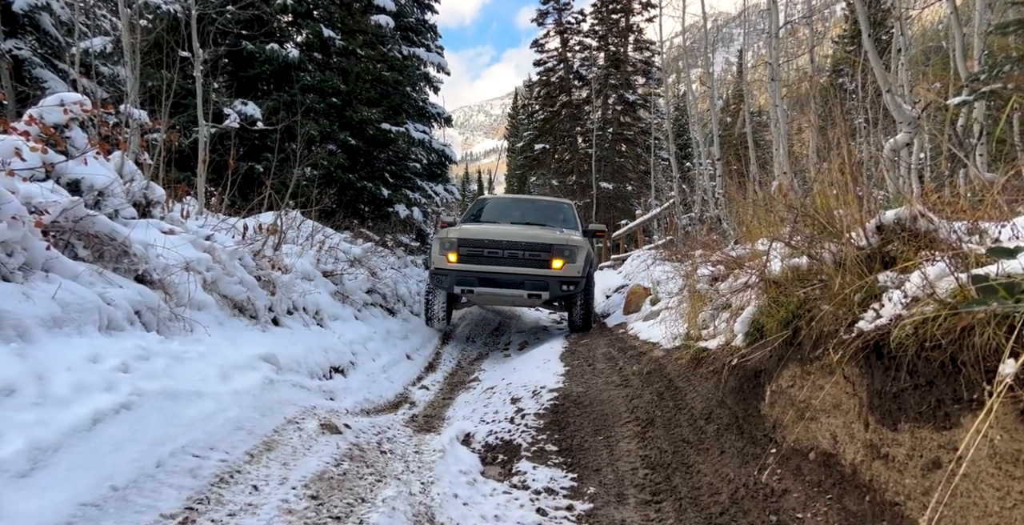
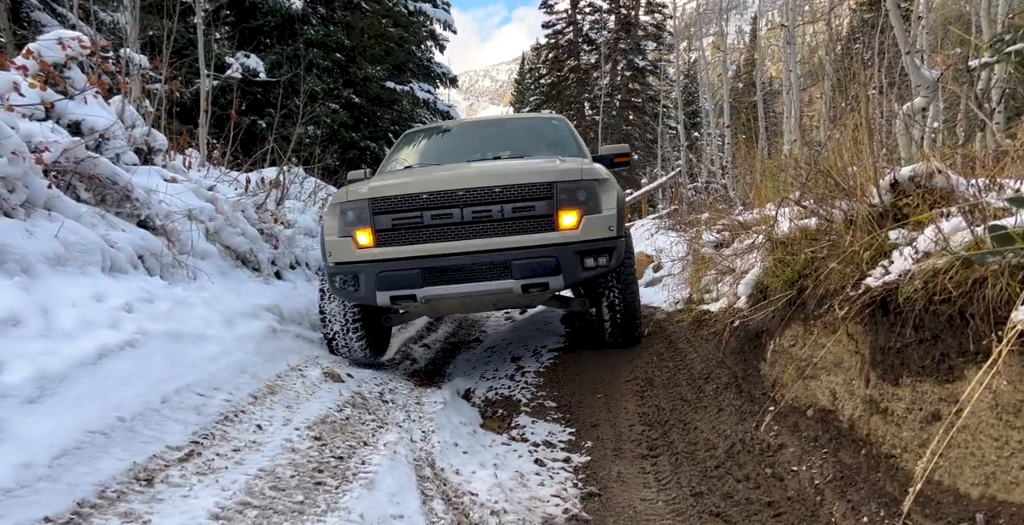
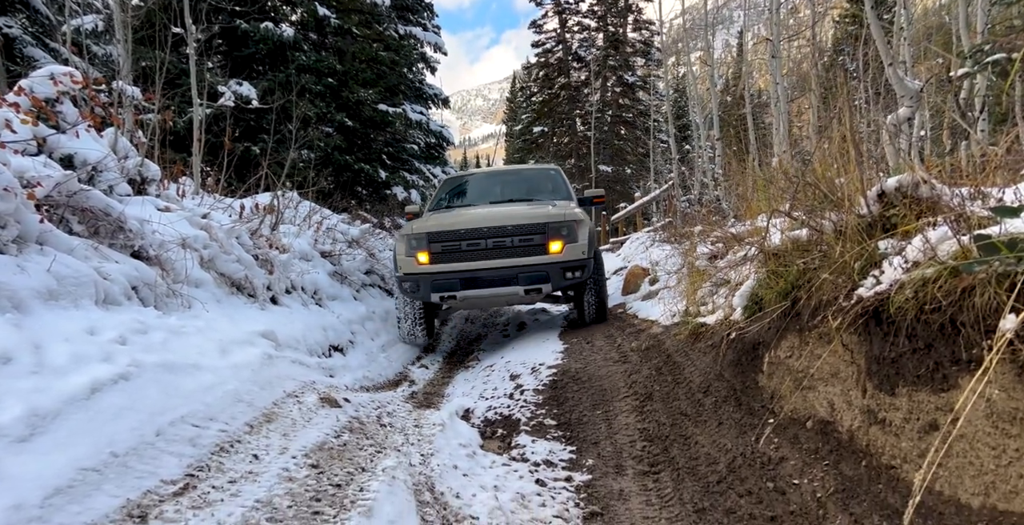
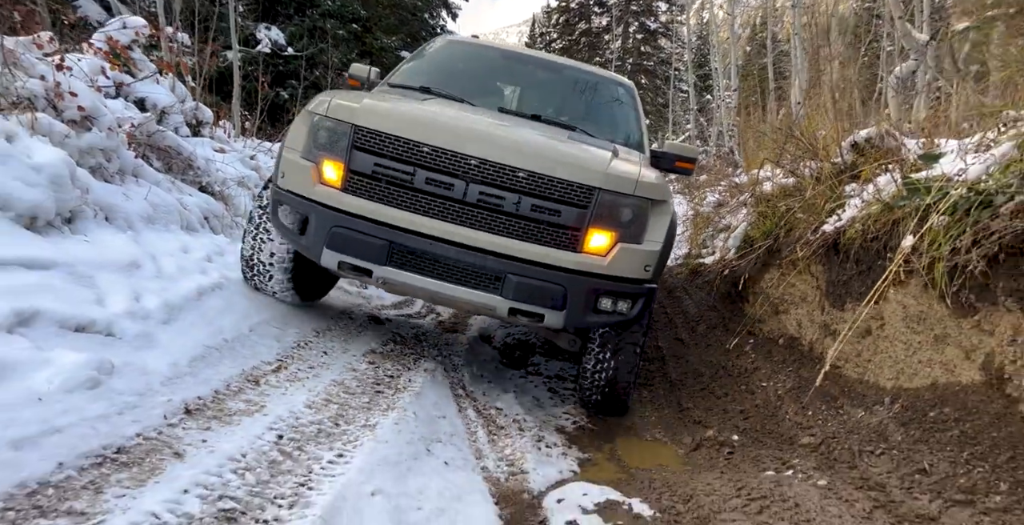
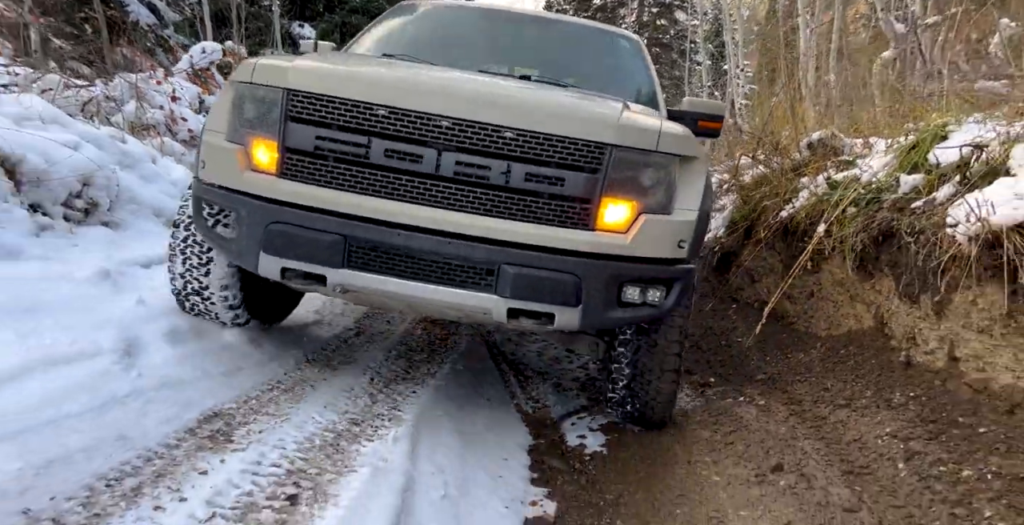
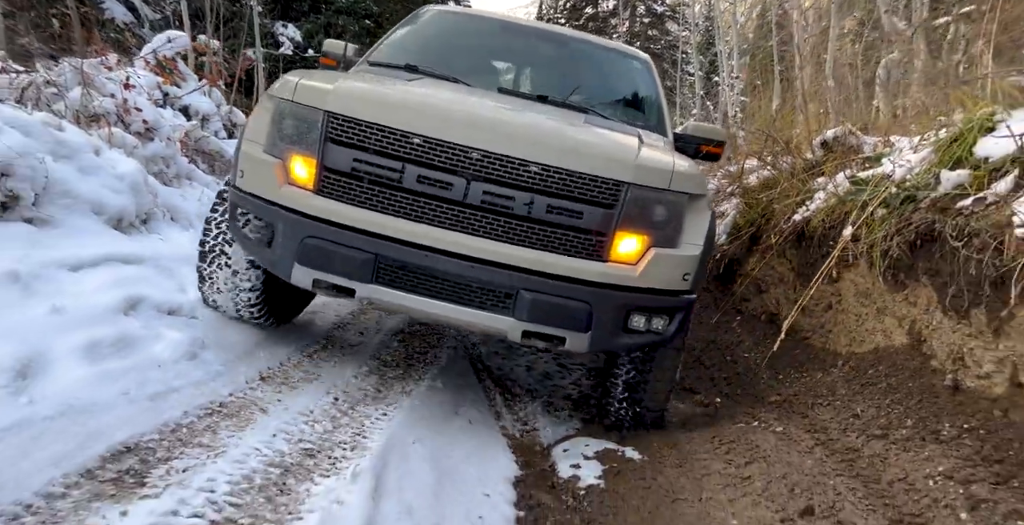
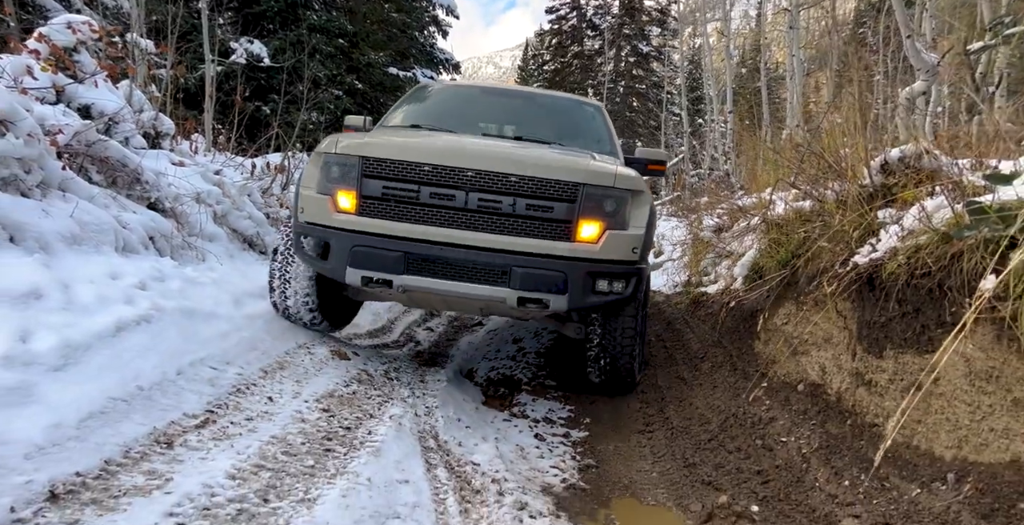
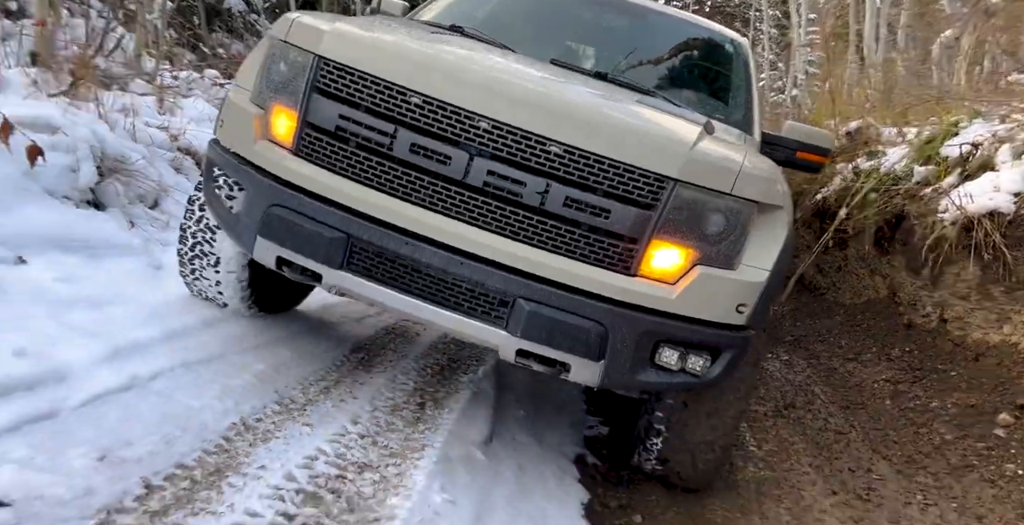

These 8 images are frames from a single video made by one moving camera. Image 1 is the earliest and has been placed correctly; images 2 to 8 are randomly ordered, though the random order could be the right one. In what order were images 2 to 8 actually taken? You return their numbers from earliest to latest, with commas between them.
3, 2, 7, 4, 6, 5, 8
